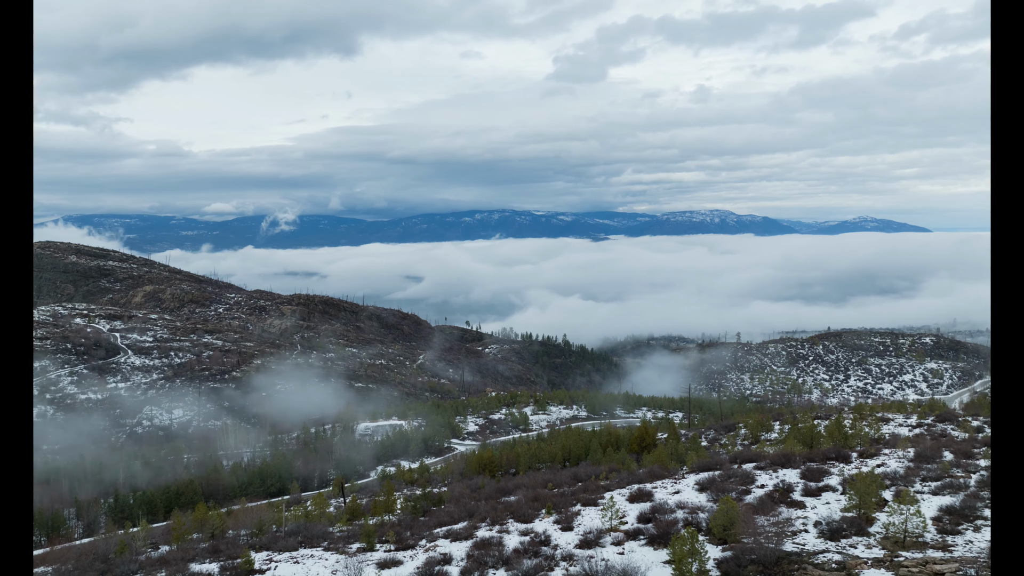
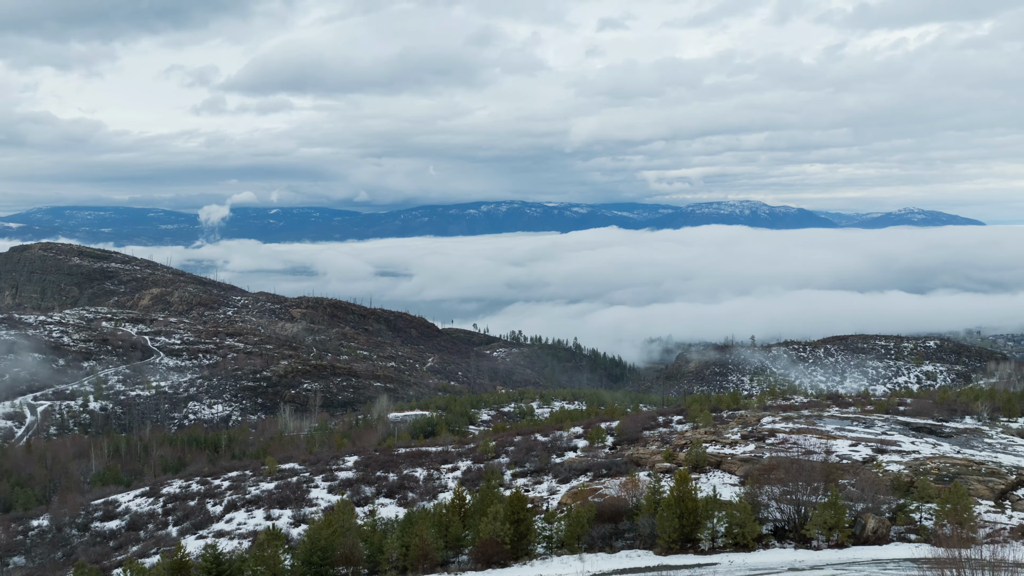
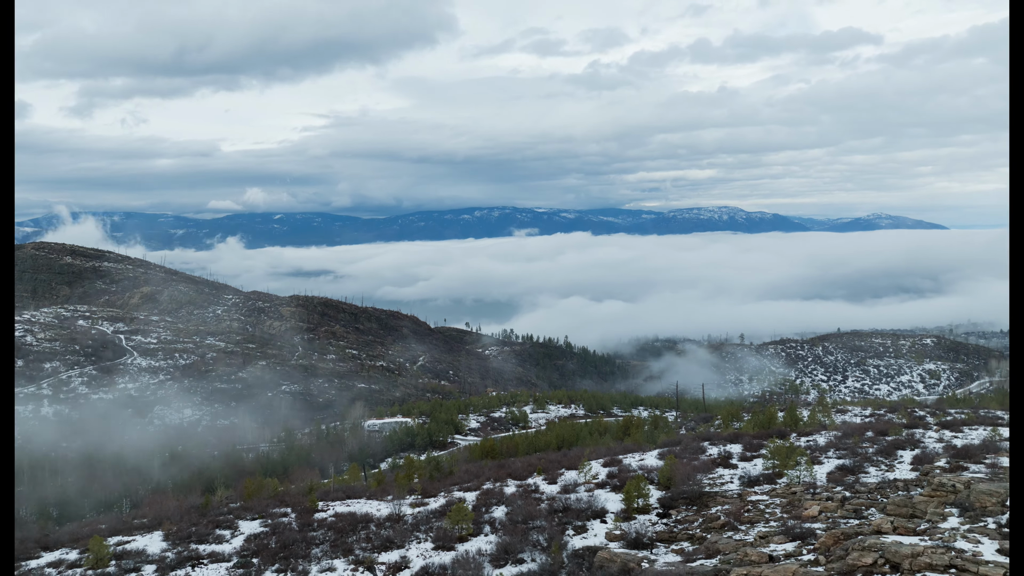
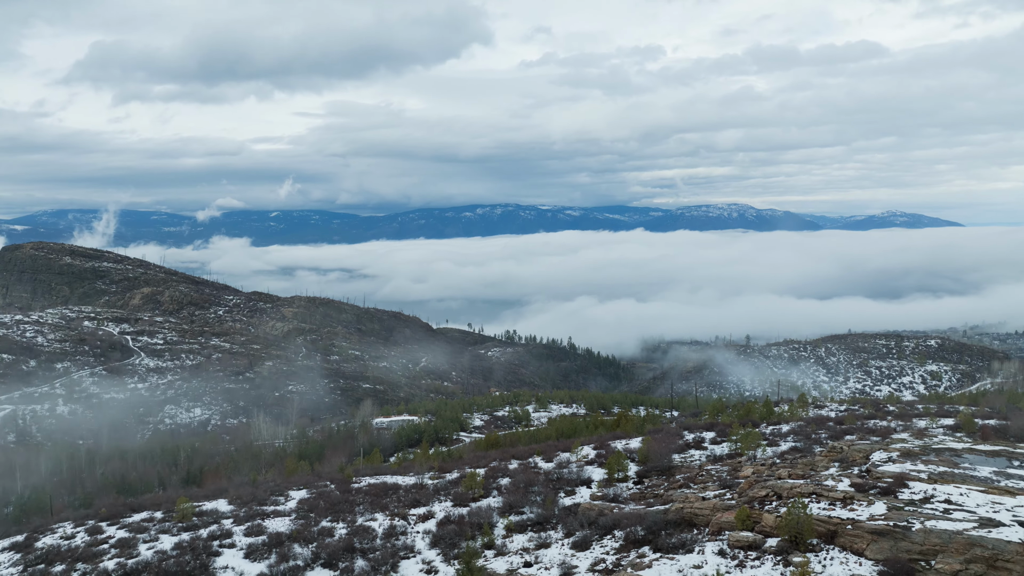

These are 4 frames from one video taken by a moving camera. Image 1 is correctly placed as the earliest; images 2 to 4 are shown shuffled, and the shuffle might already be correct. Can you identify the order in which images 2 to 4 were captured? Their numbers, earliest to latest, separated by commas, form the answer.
3, 4, 2
